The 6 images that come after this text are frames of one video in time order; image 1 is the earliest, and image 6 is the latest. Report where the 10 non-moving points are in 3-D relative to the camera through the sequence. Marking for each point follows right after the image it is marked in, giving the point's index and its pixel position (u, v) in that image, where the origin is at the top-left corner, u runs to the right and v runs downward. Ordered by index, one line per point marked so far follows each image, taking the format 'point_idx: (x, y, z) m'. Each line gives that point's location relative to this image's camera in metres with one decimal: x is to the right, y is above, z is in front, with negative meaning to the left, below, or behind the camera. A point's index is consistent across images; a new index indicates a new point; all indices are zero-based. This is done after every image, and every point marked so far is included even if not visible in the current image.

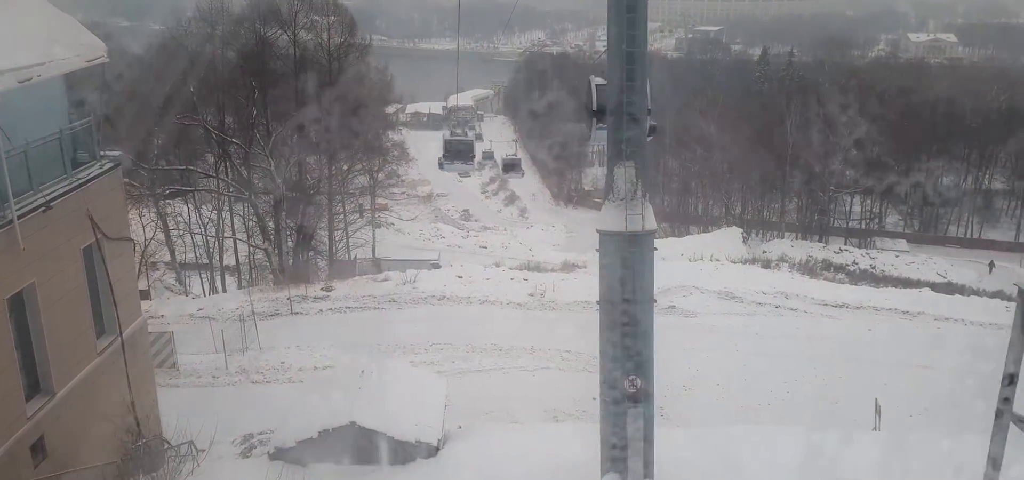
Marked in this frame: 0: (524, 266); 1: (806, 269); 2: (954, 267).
0: (+0.2, -0.5, +11.8) m
1: (+4.2, -0.4, +9.9) m
2: (+6.7, -0.4, +10.3) m
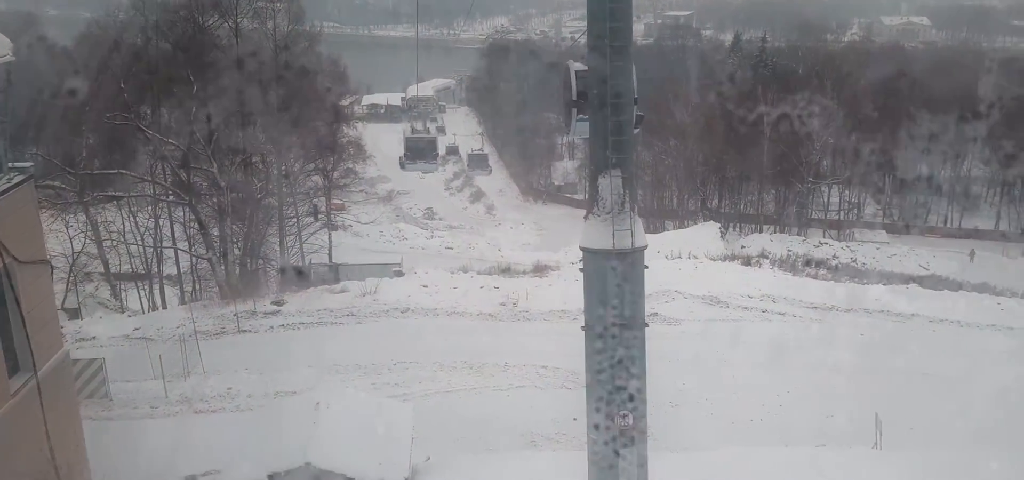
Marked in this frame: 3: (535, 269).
0: (-0.4, -0.5, +11.1) m
1: (+3.8, -0.4, +9.4) m
2: (+6.2, -0.3, +9.9) m
3: (+0.4, -0.5, +10.8) m
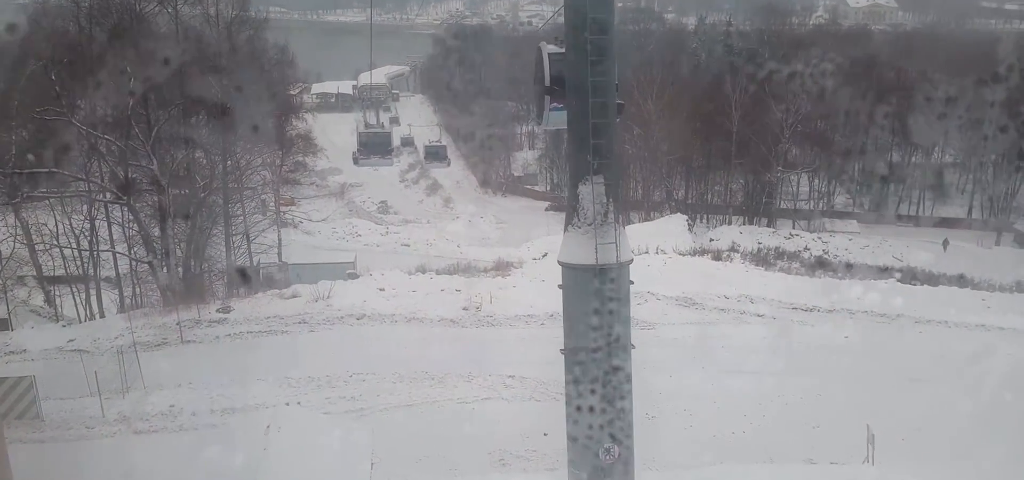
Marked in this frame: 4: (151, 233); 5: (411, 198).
0: (-0.9, -0.4, +10.7) m
1: (+3.3, -0.3, +9.1) m
2: (+5.7, -0.1, +9.8) m
3: (-0.2, -0.4, +10.4) m
4: (-5.6, +0.1, +10.2) m
5: (-2.4, +1.1, +17.3) m
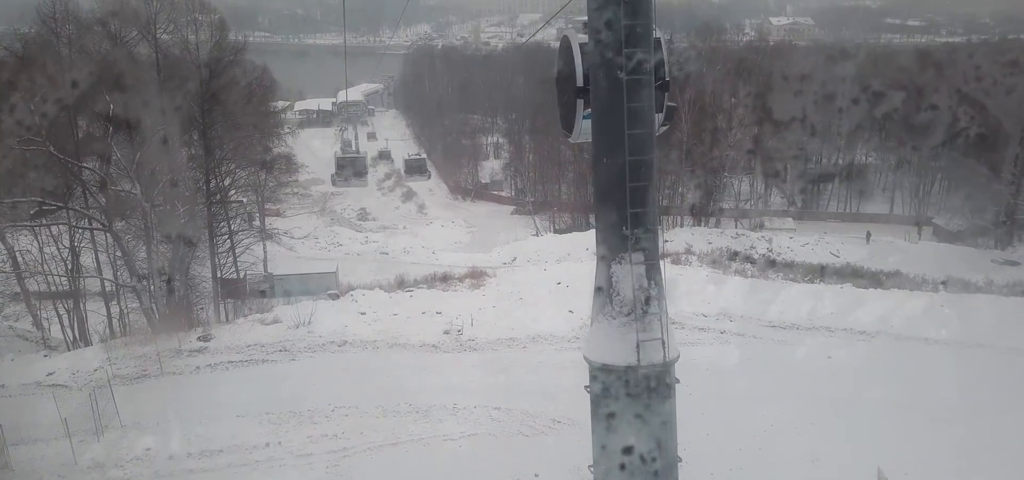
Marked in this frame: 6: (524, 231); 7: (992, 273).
0: (-1.3, -0.6, +11.6) m
1: (+3.1, -0.3, +10.5) m
2: (+5.4, -0.1, +11.4) m
3: (-0.6, -0.6, +11.4) m
4: (-6.0, -0.3, +10.7) m
5: (-3.4, +0.9, +18.1) m
6: (+0.3, +0.2, +15.3) m
7: (+6.3, -0.4, +9.0) m
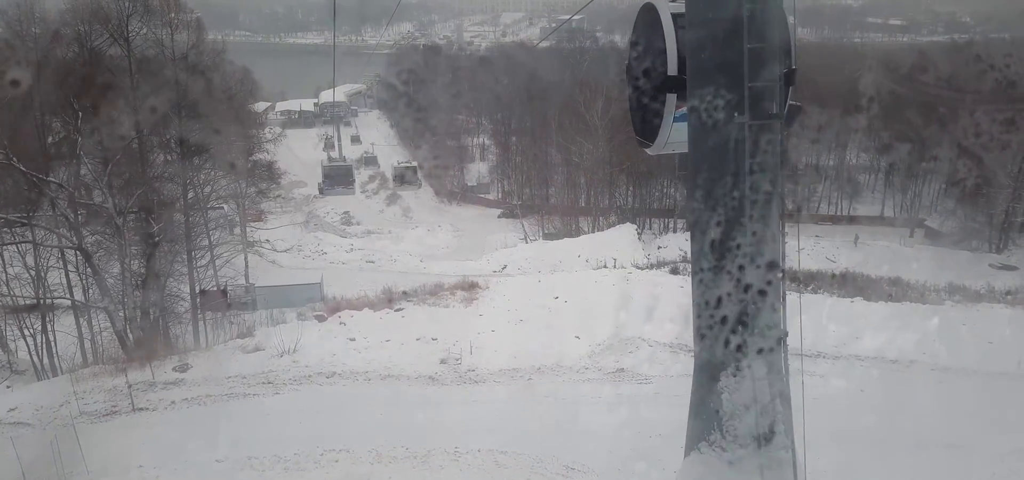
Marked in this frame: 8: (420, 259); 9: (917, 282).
0: (-1.4, -0.8, +11.3) m
1: (+3.0, -0.4, +10.3) m
2: (+5.2, -0.1, +11.3) m
3: (-0.7, -0.7, +11.1) m
4: (-6.1, -0.5, +10.3) m
5: (-3.8, +0.8, +17.7) m
6: (0.0, +0.1, +15.0) m
7: (+6.3, -0.5, +9.0) m
8: (-1.9, -0.4, +13.6) m
9: (+5.6, -0.6, +9.4) m
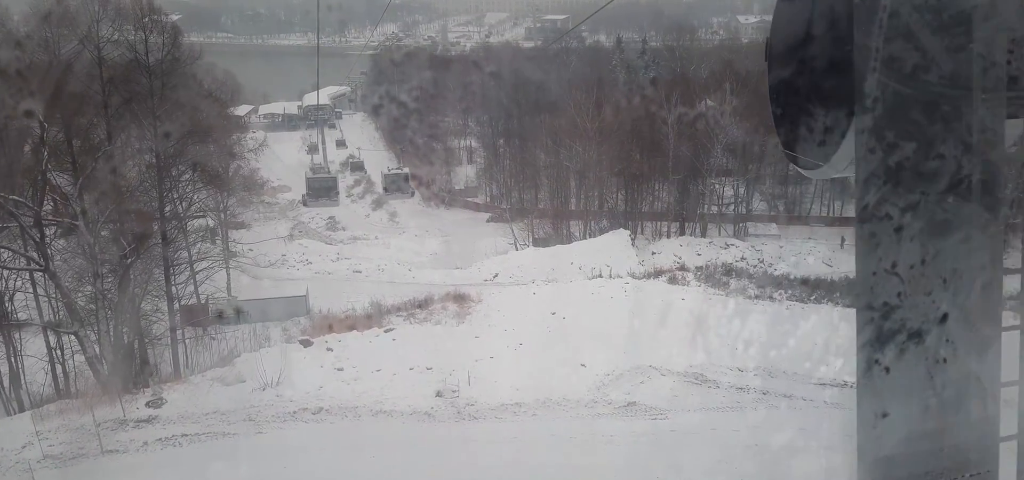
0: (-1.6, -0.9, +11.0) m
1: (+2.8, -0.5, +10.1) m
2: (+5.1, -0.2, +11.1) m
3: (-0.8, -0.9, +10.8) m
4: (-6.2, -0.8, +9.8) m
5: (-4.1, +0.7, +17.3) m
6: (-0.2, 0.0, +14.7) m
7: (+6.2, -0.6, +8.8) m
8: (-2.0, -0.5, +13.3) m
9: (+5.5, -0.6, +9.2) m
